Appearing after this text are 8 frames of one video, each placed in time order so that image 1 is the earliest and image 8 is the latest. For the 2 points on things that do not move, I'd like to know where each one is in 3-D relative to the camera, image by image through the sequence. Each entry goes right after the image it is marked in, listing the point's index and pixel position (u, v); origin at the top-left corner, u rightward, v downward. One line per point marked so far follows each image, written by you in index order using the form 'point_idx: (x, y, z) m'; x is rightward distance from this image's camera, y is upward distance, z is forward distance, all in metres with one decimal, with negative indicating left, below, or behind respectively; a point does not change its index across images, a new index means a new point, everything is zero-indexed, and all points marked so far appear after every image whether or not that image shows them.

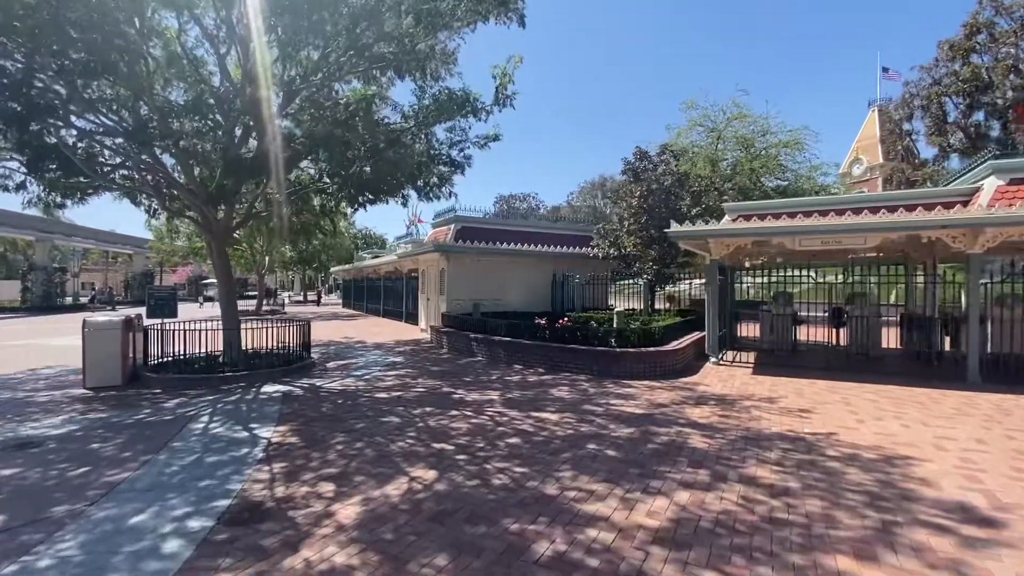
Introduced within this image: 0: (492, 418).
0: (-0.3, -1.8, +6.8) m
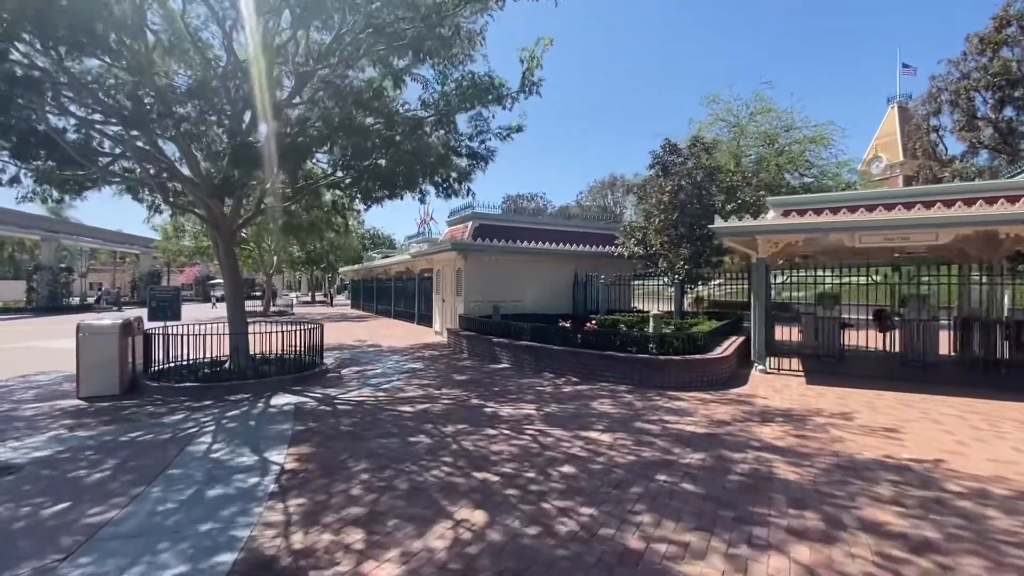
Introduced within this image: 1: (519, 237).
0: (+0.3, -1.8, +6.0) m
1: (+0.2, +1.7, +16.4) m
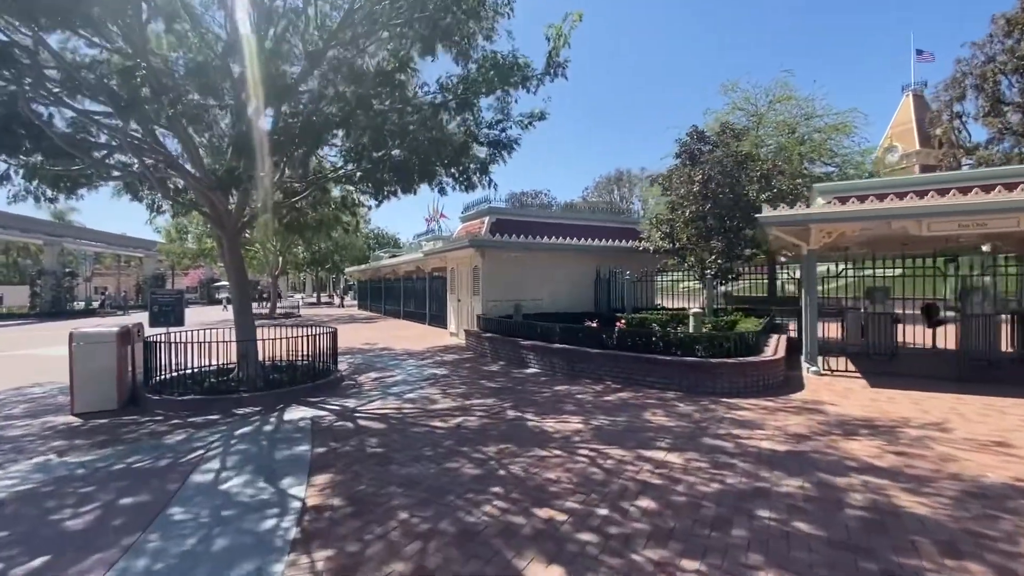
0: (+0.9, -1.8, +5.1) m
1: (+0.8, +1.8, +15.5) m
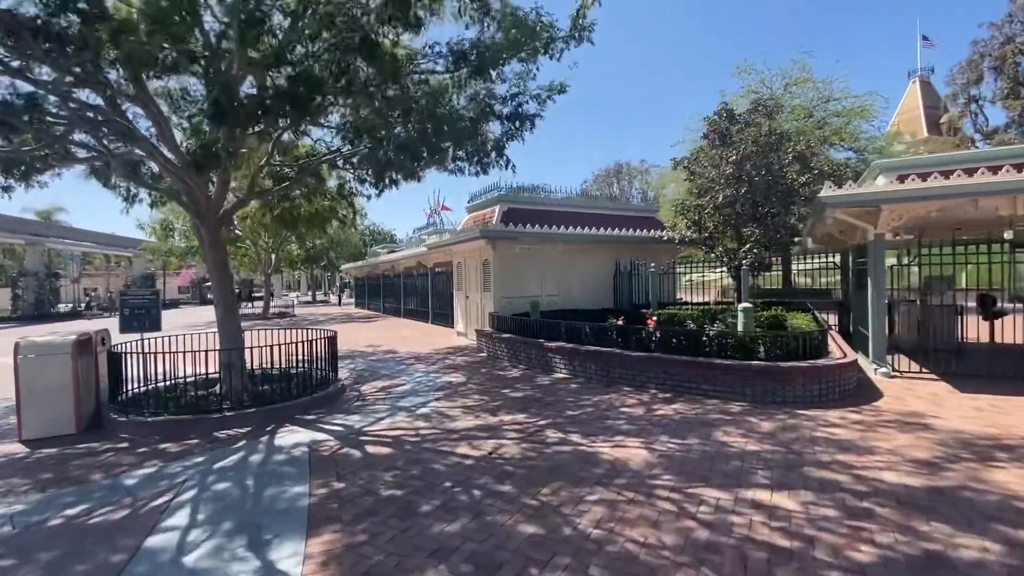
0: (+1.4, -1.7, +3.9) m
1: (+1.2, +2.0, +14.3) m
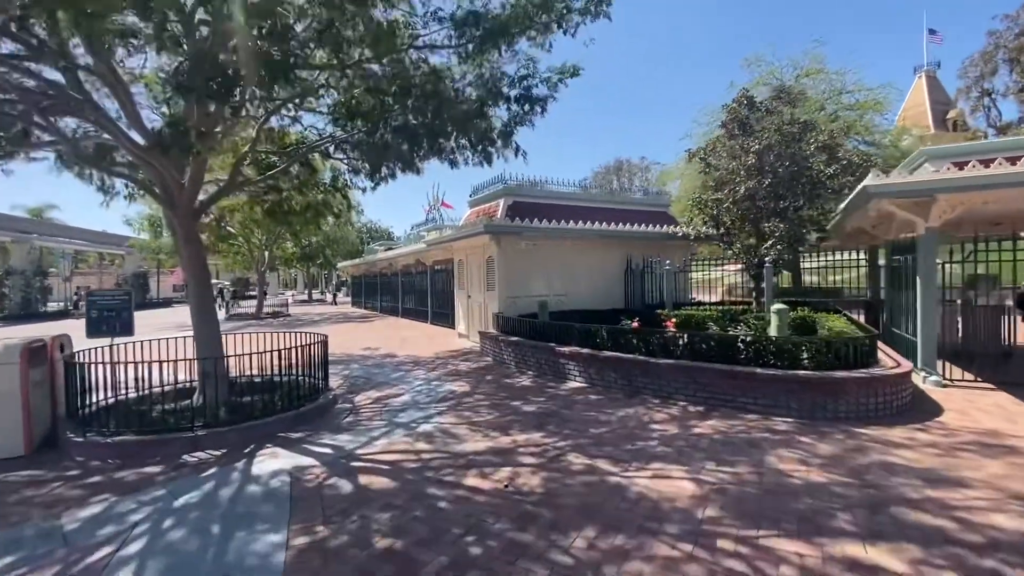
0: (+1.6, -1.8, +3.1) m
1: (+1.3, +2.0, +13.4) m
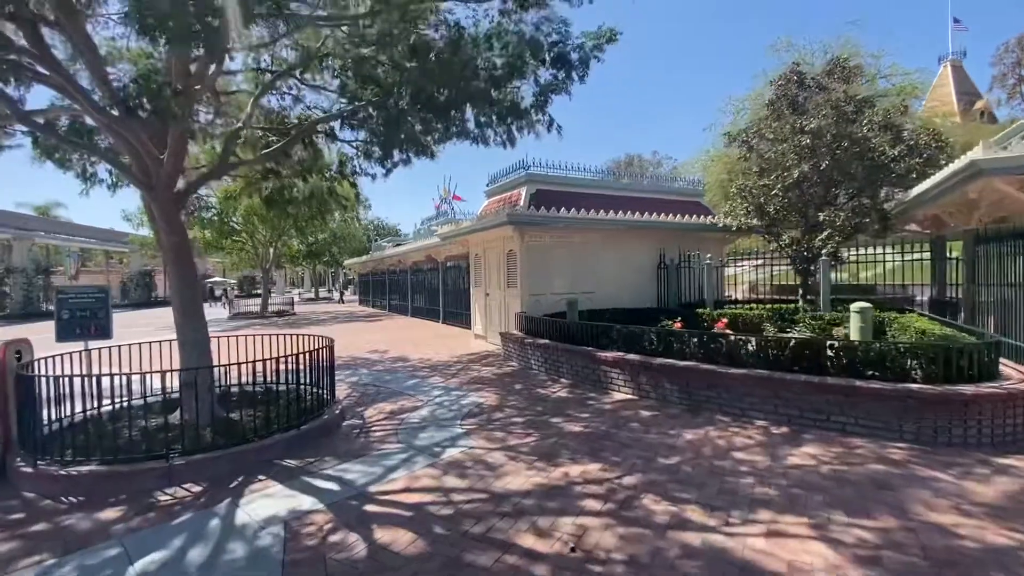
0: (+2.0, -1.7, +1.9) m
1: (+1.9, +2.1, +12.3) m
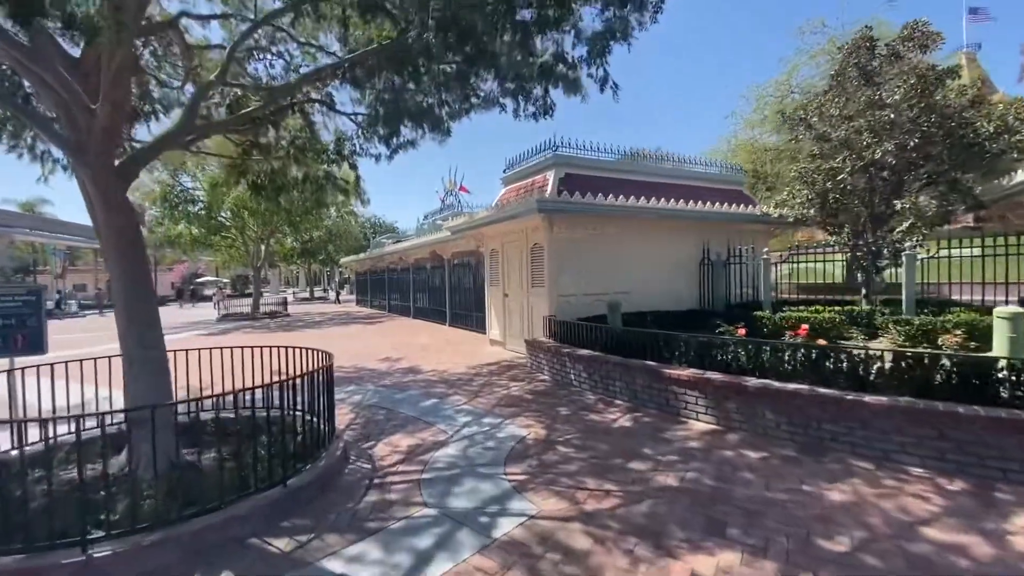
0: (+2.6, -1.7, +0.4) m
1: (+2.4, +2.1, +10.7) m
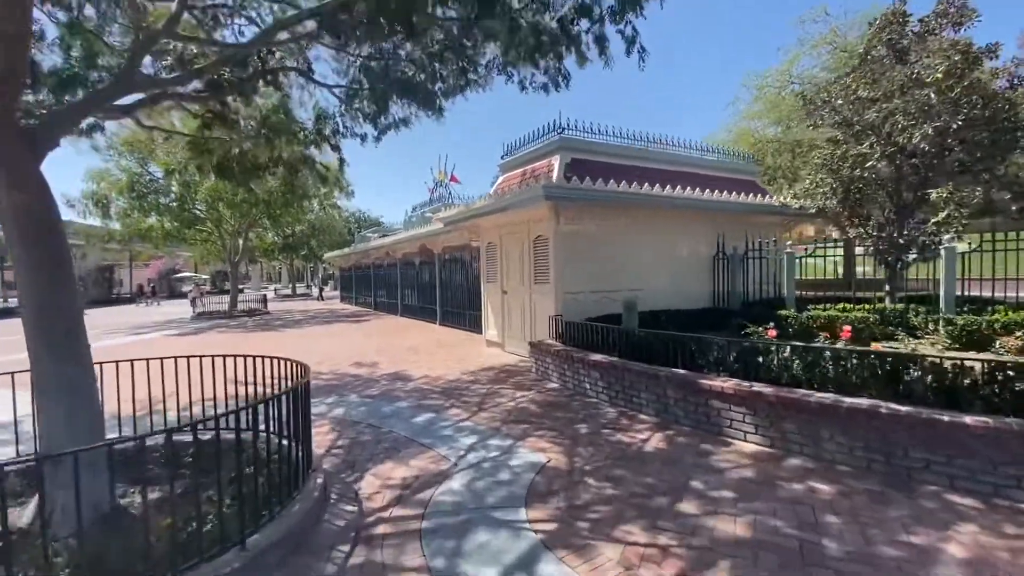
0: (+2.9, -1.7, -0.4) m
1: (+2.4, +2.1, +9.8) m
